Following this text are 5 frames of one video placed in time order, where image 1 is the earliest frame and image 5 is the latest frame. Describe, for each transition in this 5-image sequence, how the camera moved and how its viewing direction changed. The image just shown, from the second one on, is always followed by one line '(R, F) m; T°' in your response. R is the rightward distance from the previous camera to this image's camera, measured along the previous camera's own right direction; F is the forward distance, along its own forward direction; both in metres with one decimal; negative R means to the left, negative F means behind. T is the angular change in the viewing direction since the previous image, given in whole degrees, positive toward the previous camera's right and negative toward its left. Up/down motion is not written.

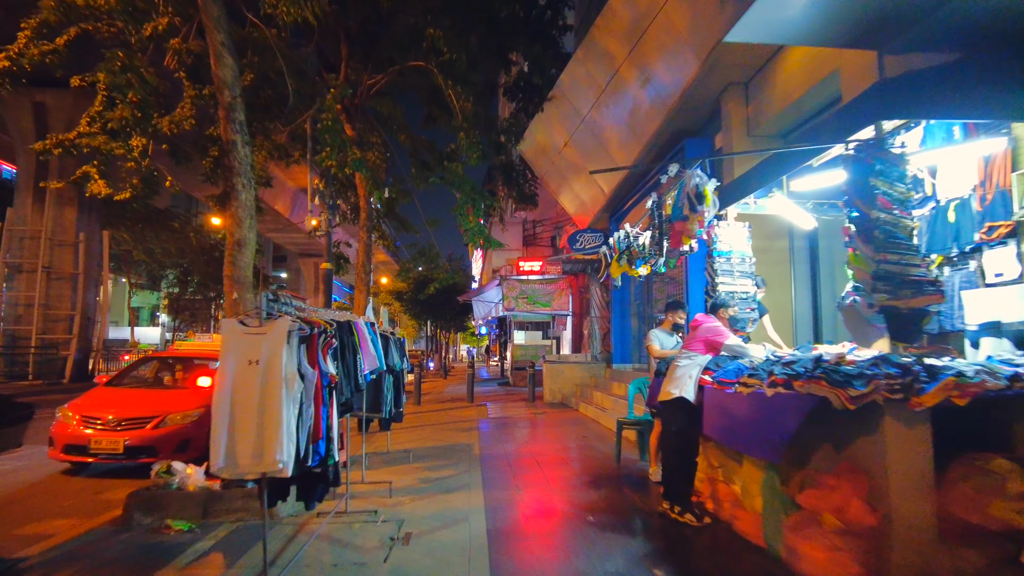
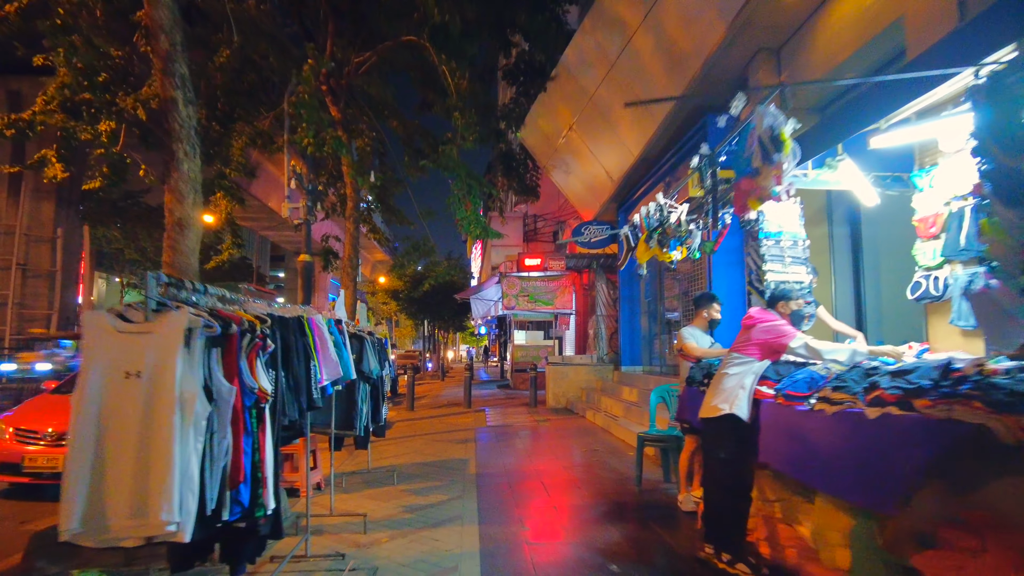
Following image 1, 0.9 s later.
(0.0, +1.1) m; 0°
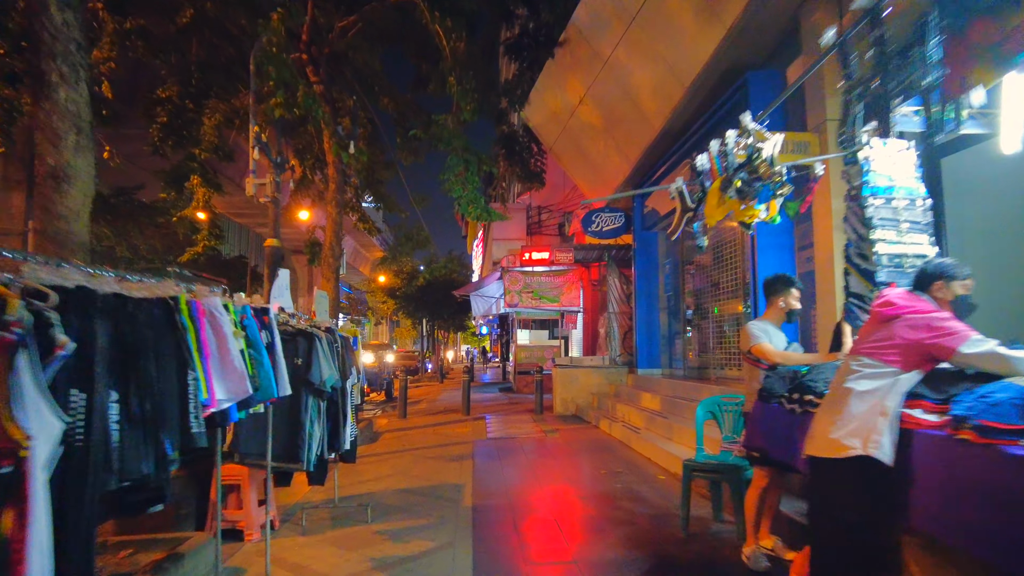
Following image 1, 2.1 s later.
(0.0, +1.4) m; 0°
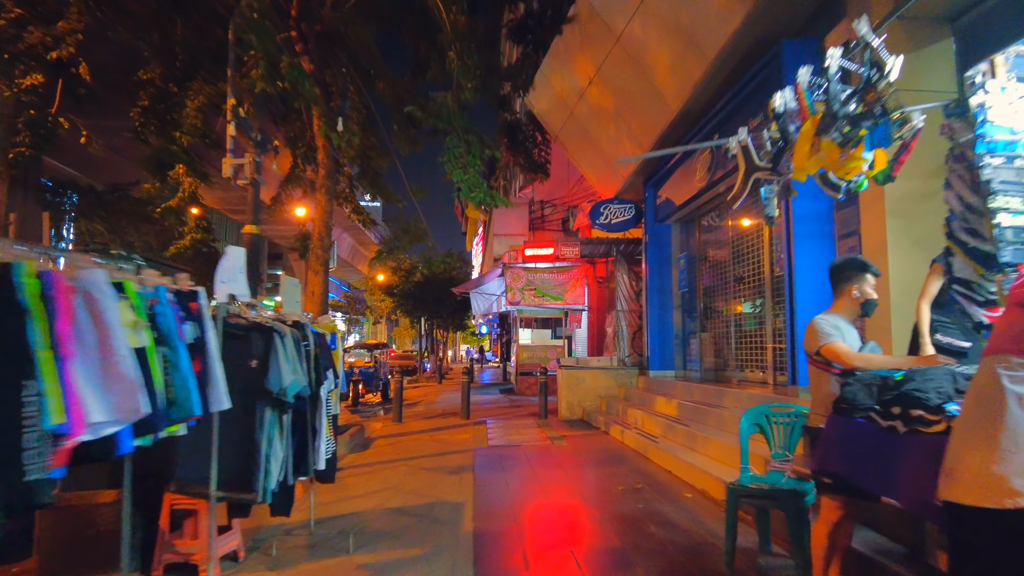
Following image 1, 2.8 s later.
(-0.1, +0.8) m; 0°
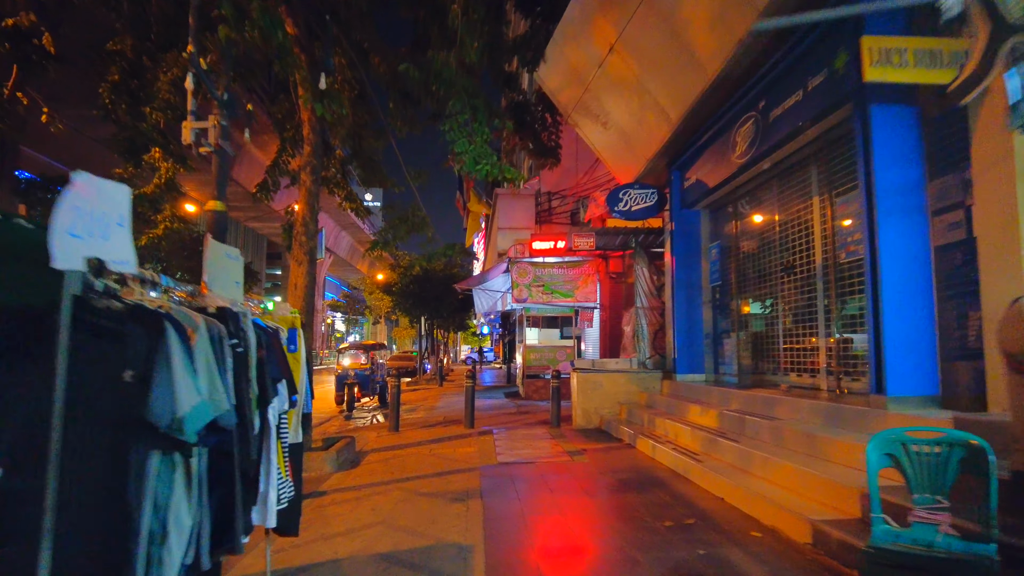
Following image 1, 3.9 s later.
(-0.1, +1.2) m; 0°
